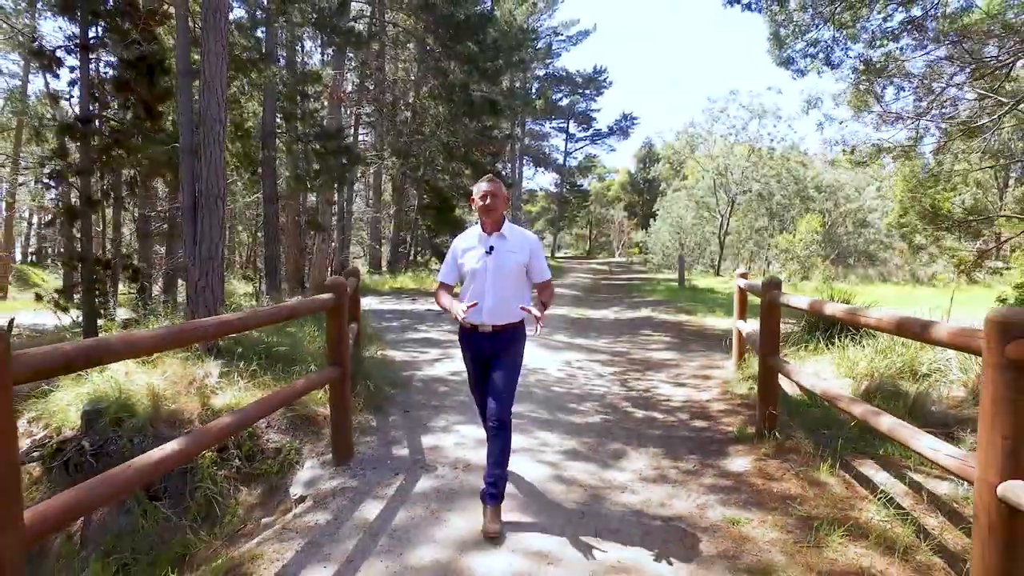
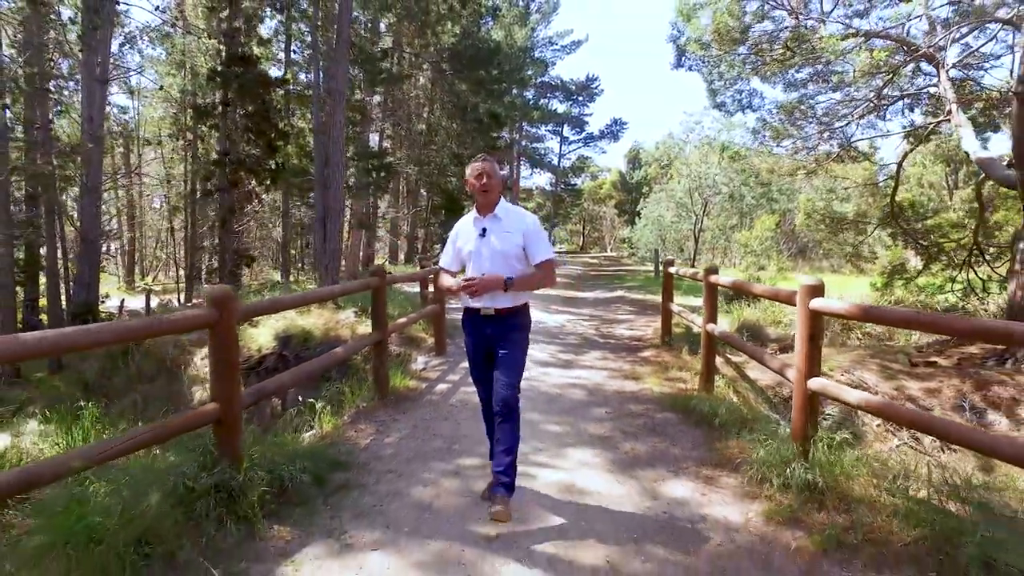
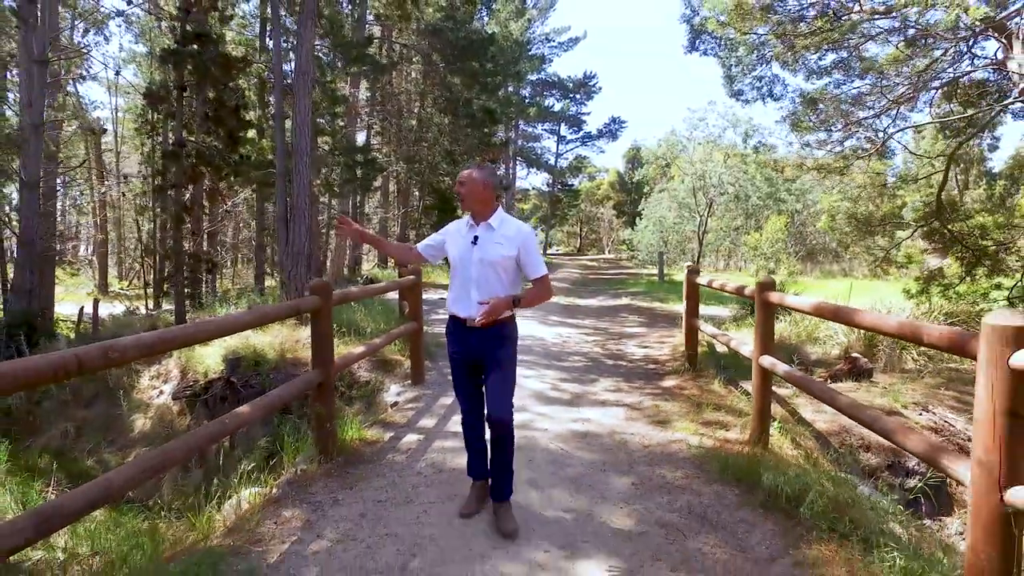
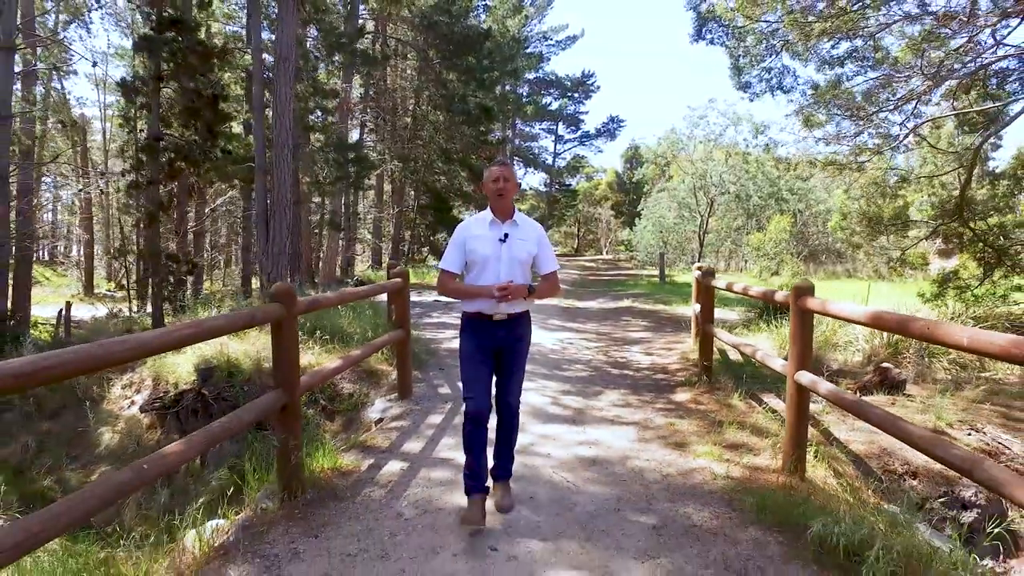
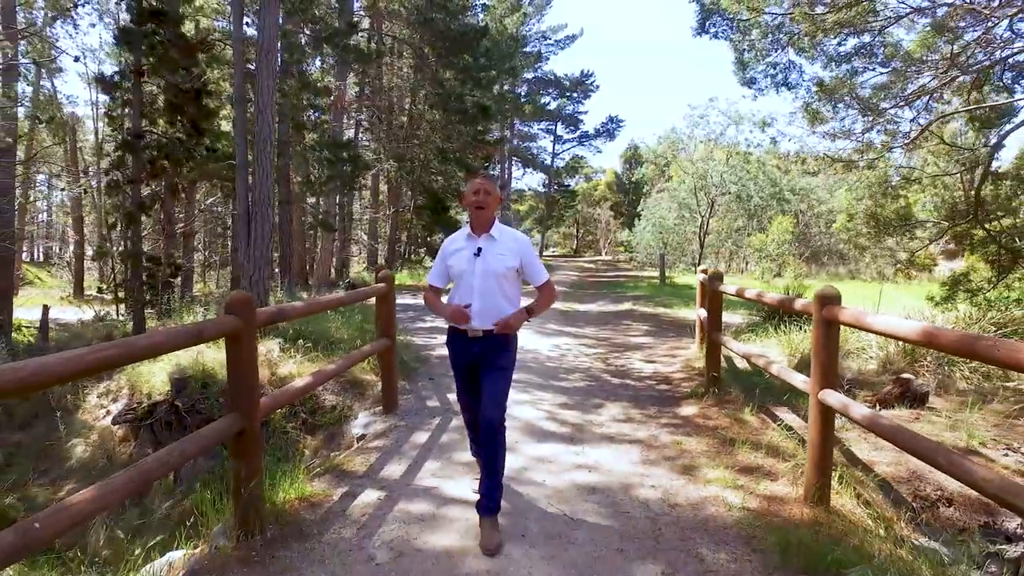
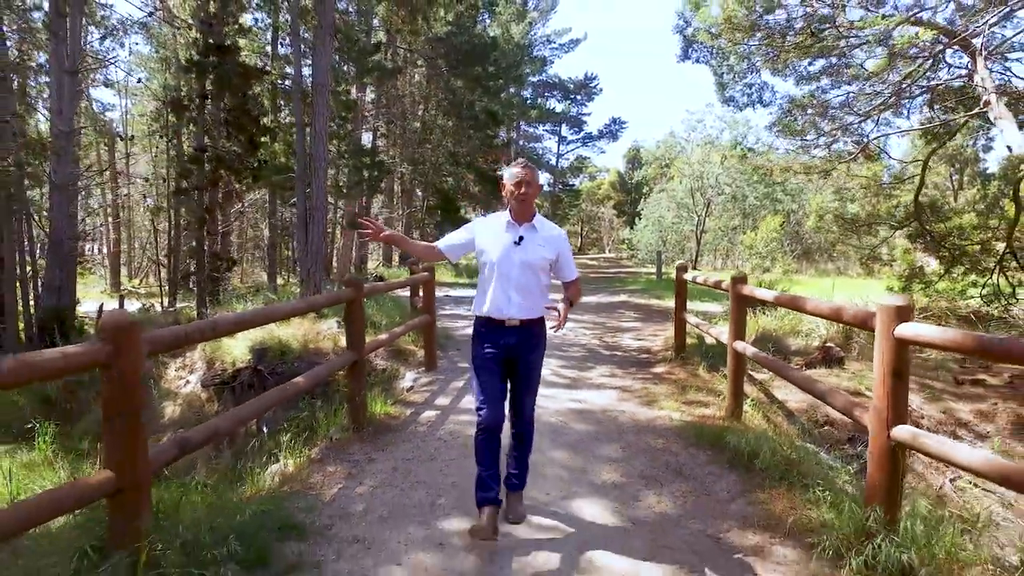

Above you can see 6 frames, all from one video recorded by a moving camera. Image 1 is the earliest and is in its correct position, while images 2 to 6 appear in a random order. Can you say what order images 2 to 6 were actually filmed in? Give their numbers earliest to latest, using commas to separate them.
5, 4, 3, 6, 2
